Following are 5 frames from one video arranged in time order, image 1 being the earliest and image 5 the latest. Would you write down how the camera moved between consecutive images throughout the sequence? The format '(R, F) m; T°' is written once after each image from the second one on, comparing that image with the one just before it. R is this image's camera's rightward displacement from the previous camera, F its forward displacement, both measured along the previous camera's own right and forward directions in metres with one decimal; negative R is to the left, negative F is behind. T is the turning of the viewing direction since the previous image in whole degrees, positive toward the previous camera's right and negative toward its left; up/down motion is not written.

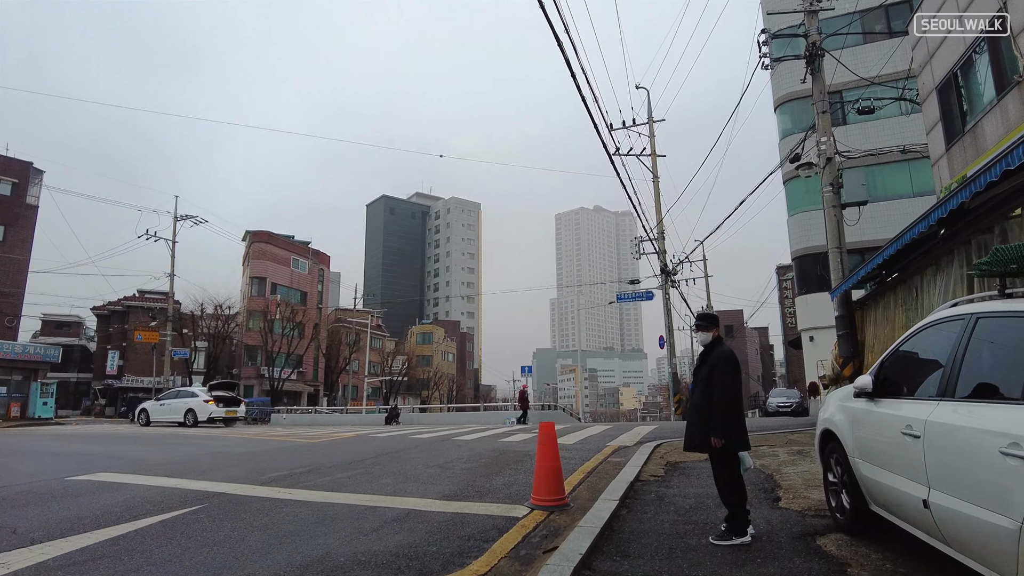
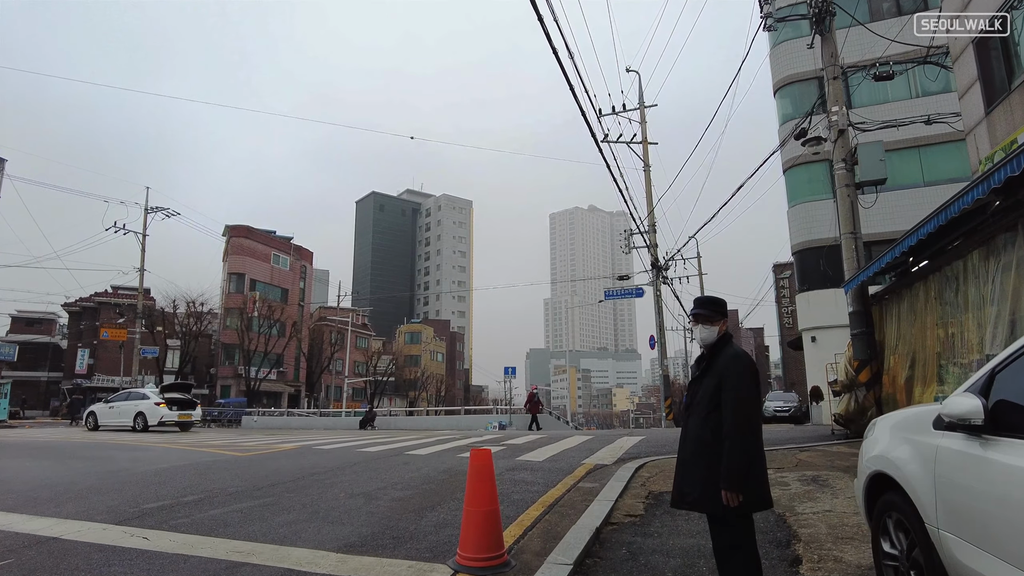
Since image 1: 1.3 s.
(+0.5, +1.6) m; 0°
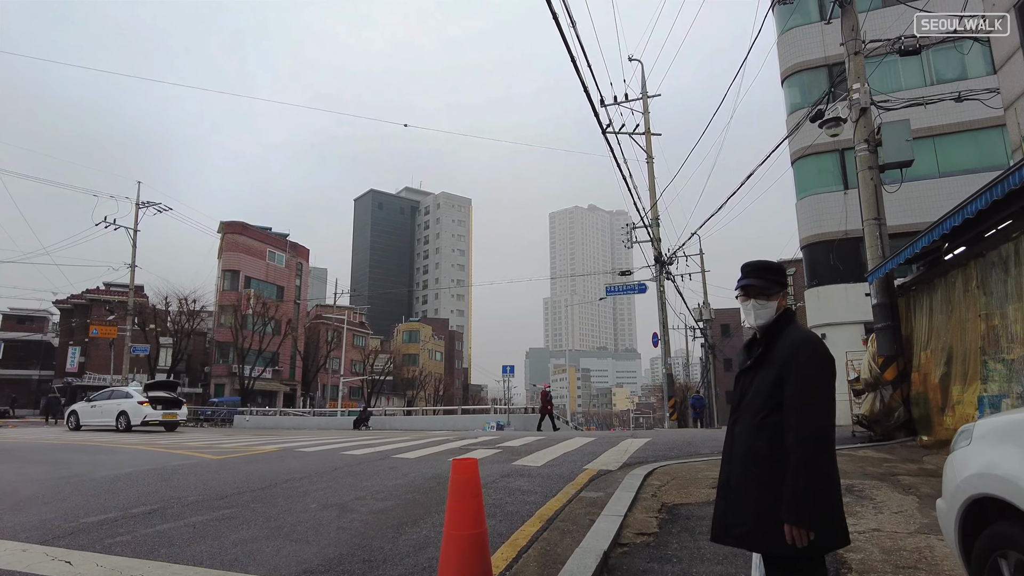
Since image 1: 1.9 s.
(0.0, +0.8) m; 0°
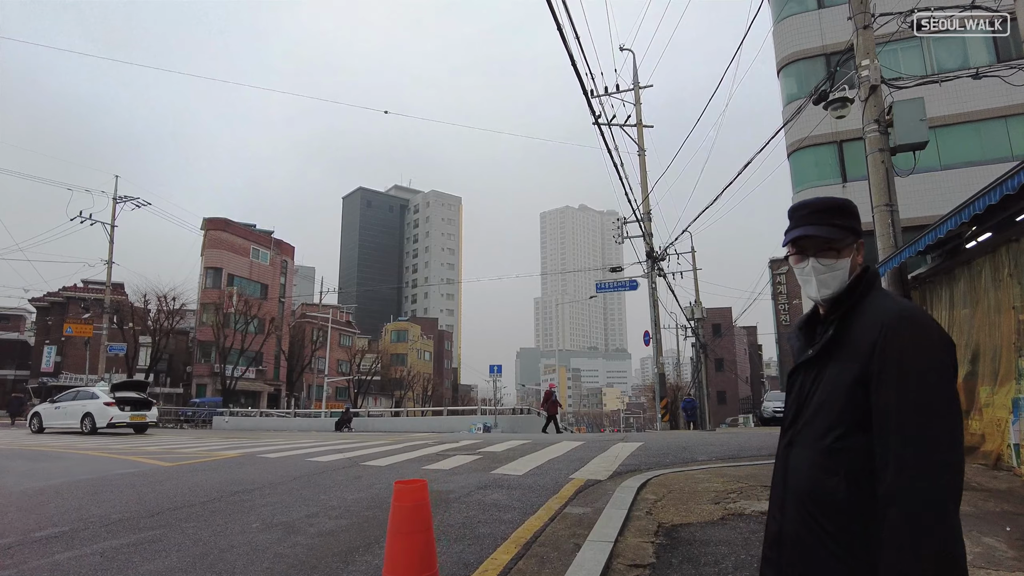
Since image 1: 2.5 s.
(+0.1, +0.8) m; +1°
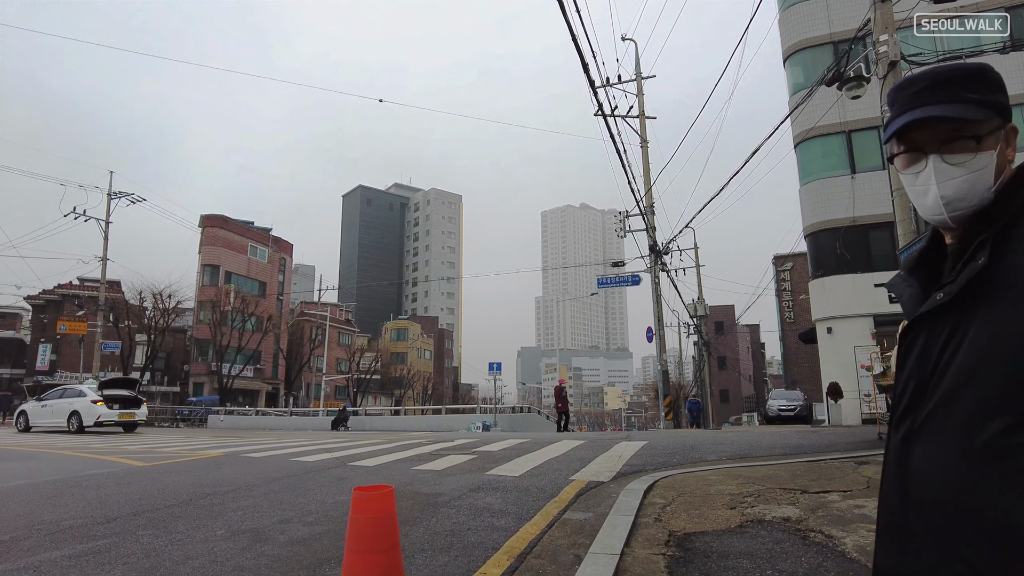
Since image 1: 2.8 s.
(+0.1, +0.5) m; 0°
